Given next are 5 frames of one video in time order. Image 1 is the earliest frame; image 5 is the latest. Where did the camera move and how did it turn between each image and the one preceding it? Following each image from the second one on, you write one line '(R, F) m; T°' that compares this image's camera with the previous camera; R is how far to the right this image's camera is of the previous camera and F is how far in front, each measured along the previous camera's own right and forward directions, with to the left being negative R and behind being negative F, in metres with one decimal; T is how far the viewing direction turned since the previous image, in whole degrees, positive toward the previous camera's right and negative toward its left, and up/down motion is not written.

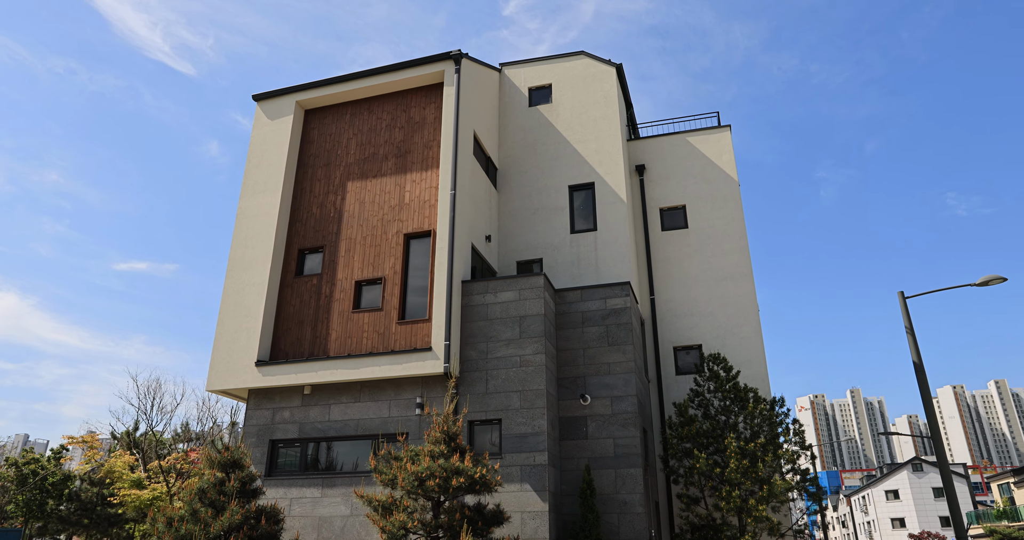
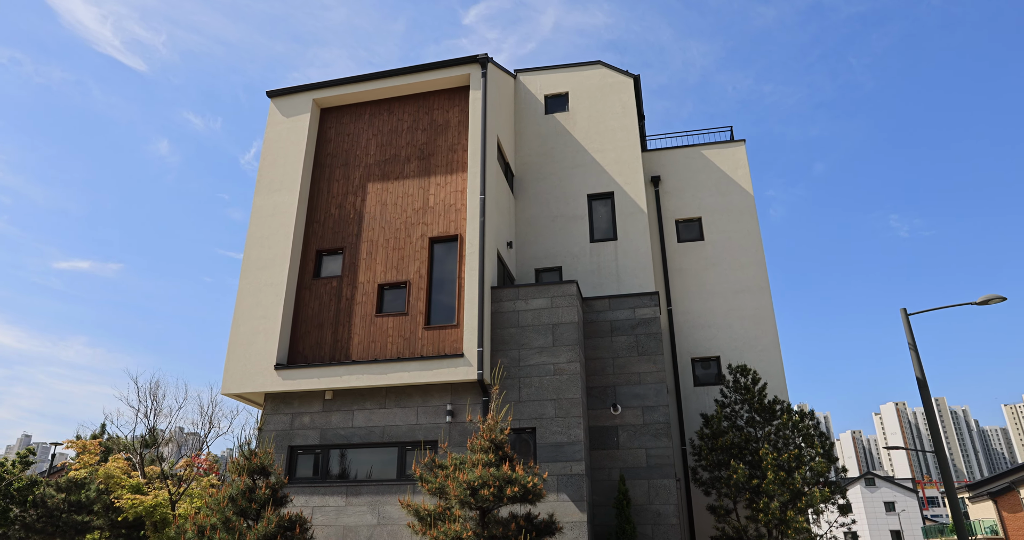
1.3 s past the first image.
(-1.7, +0.2) m; +4°
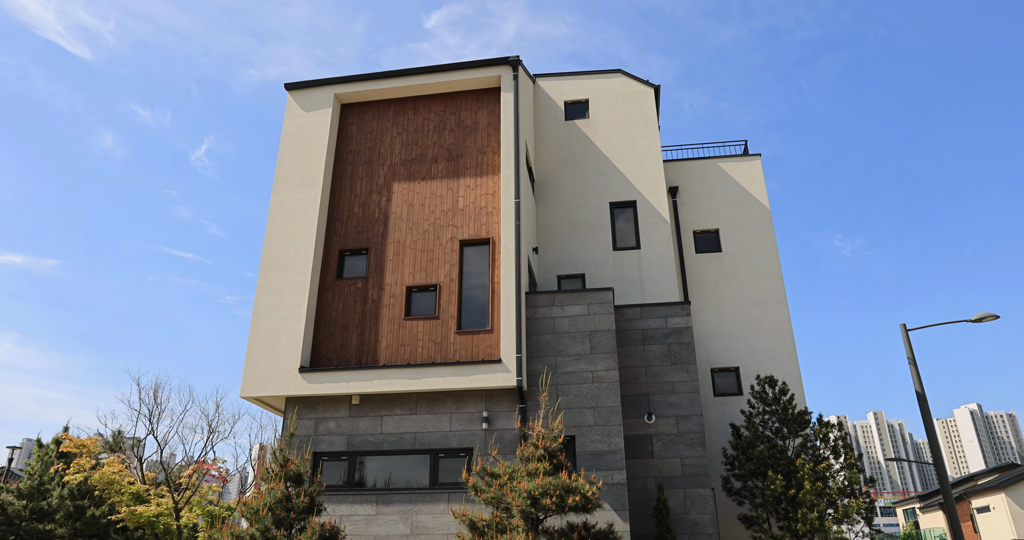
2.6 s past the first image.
(-1.8, +0.3) m; +4°
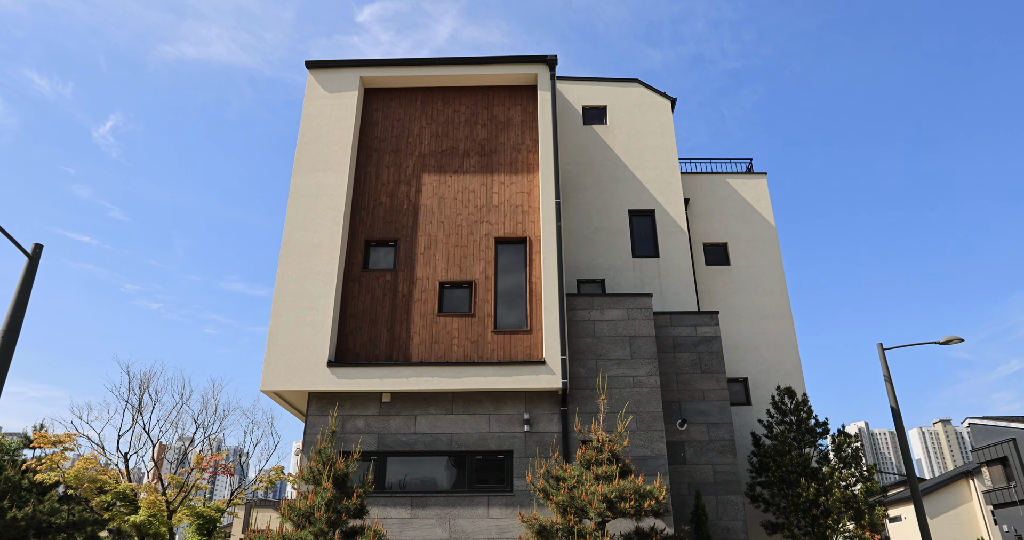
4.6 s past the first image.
(-2.6, +0.4) m; +7°
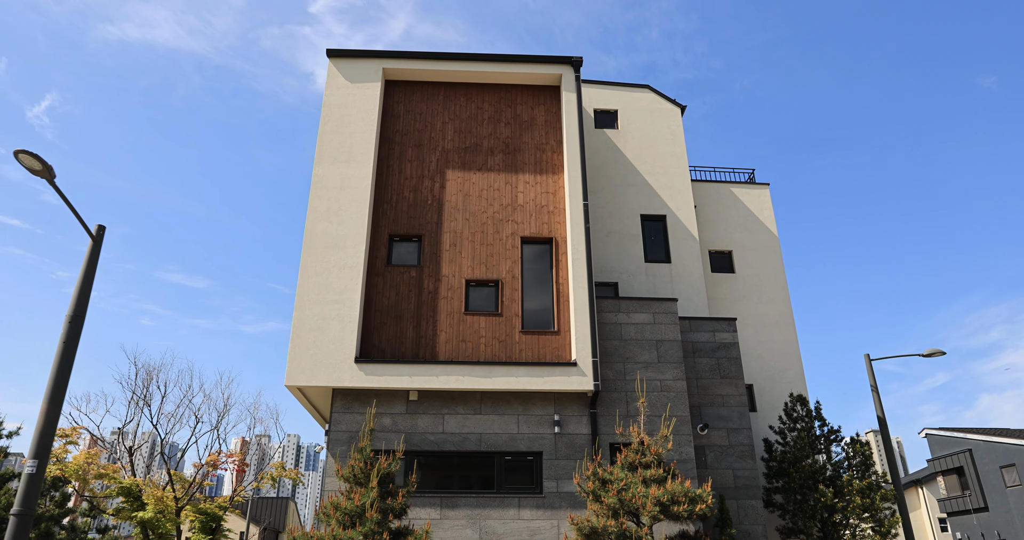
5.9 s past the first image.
(-1.7, +0.2) m; +4°
